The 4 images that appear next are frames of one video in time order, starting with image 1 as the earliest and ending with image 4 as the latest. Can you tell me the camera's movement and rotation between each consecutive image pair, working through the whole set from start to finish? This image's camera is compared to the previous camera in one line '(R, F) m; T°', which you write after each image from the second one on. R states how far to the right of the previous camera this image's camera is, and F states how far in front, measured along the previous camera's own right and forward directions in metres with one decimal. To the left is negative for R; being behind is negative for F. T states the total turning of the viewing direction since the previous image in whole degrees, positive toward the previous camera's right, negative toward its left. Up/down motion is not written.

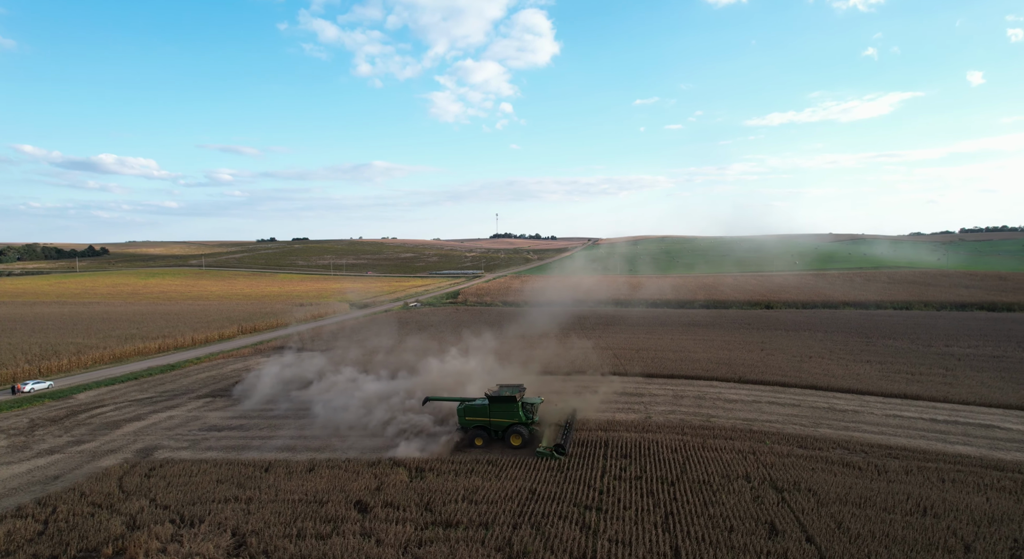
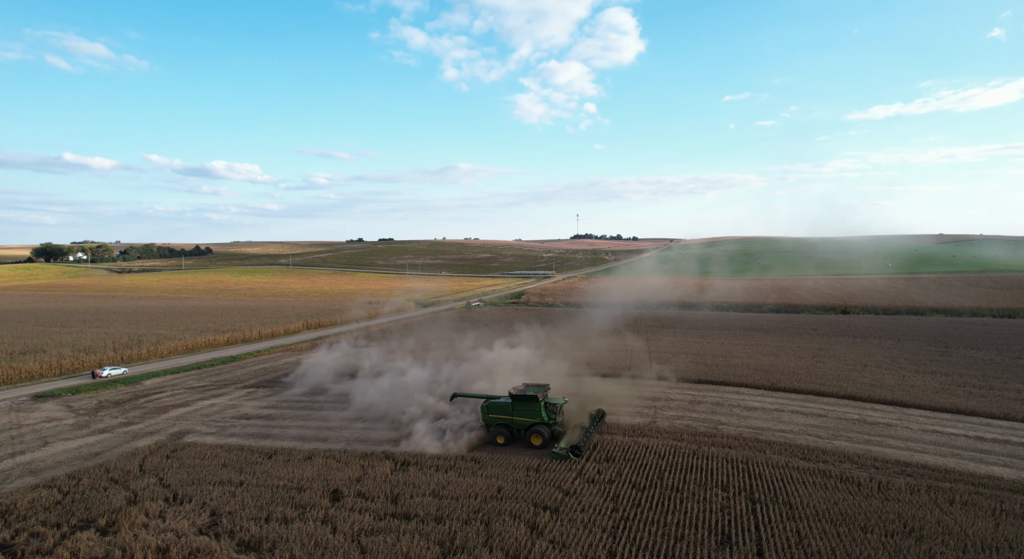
(+1.6, 0.0) m; -7°
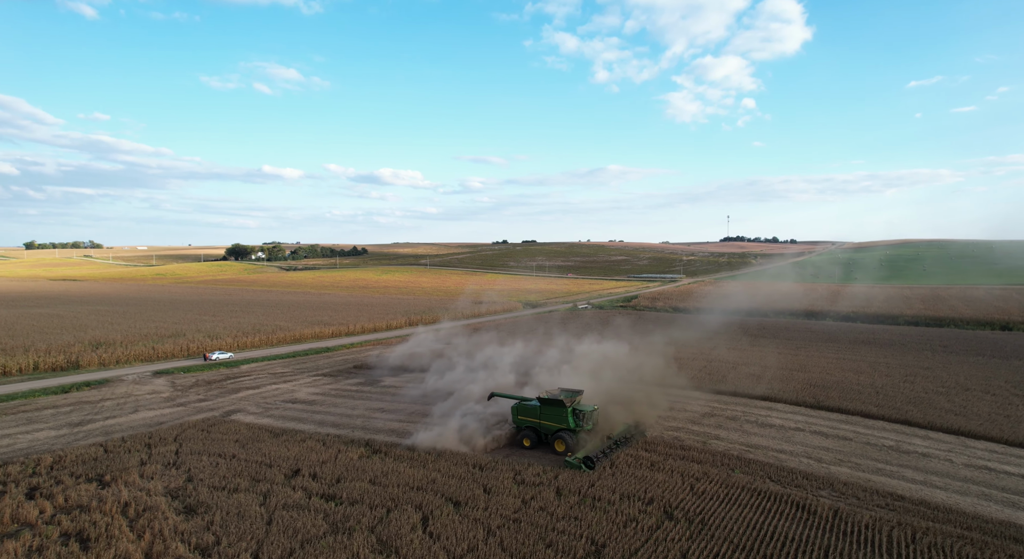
(+3.2, 0.0) m; -12°
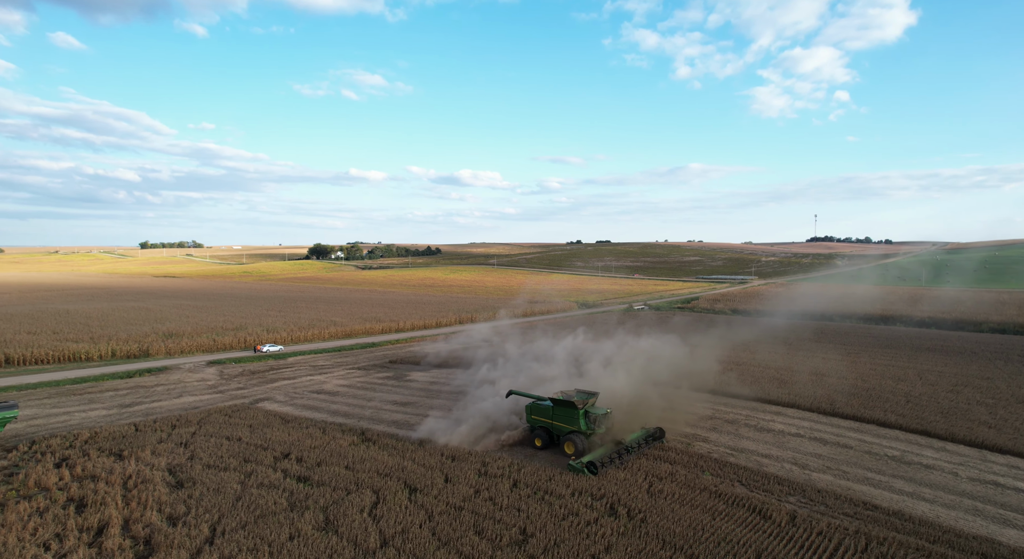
(+1.8, -0.3) m; -7°
